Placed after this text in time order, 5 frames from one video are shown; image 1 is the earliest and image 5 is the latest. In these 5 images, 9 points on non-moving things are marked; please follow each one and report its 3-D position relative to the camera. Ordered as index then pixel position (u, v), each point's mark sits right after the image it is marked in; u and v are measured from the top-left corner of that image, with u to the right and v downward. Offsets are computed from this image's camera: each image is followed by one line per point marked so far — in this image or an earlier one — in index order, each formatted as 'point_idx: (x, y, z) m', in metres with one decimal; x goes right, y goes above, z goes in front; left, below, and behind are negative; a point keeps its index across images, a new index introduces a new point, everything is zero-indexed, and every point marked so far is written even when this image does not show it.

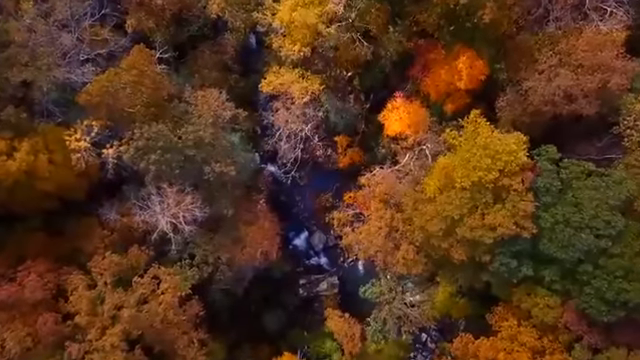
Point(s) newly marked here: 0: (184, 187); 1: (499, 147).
0: (-3.9, -0.2, +18.1) m
1: (+4.9, +0.9, +17.5) m
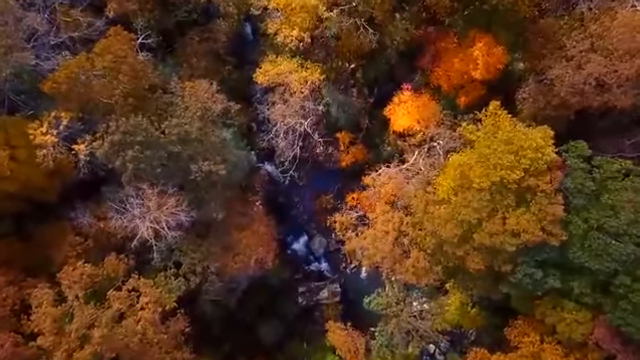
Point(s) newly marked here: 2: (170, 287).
0: (-3.9, -0.2, +16.2) m
1: (+4.9, +0.9, +15.5) m
2: (-4.0, -2.8, +16.8) m
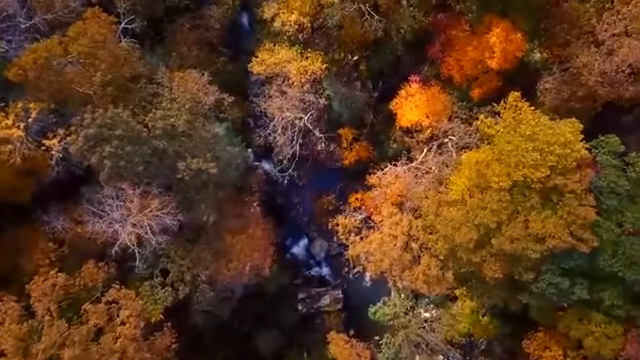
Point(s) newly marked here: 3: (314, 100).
0: (-3.9, -0.2, +14.6) m
1: (+5.0, +0.9, +13.9) m
2: (-3.9, -2.8, +15.3) m
3: (-0.2, +2.2, +17.4) m
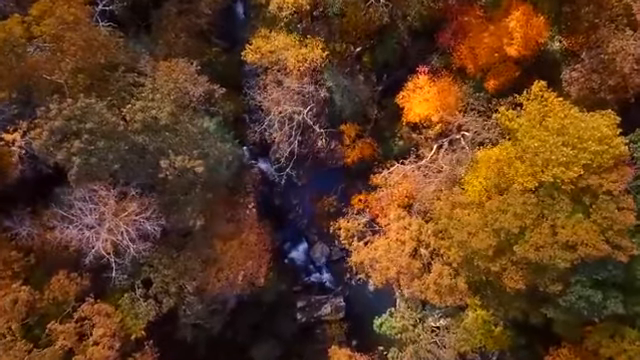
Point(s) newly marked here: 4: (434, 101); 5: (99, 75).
0: (-3.9, -0.2, +12.9) m
1: (+5.0, +1.0, +12.2) m
2: (-3.9, -2.8, +13.6) m
3: (-0.2, +2.2, +15.8) m
4: (+2.9, +2.0, +15.9) m
5: (-4.3, +2.1, +12.5) m
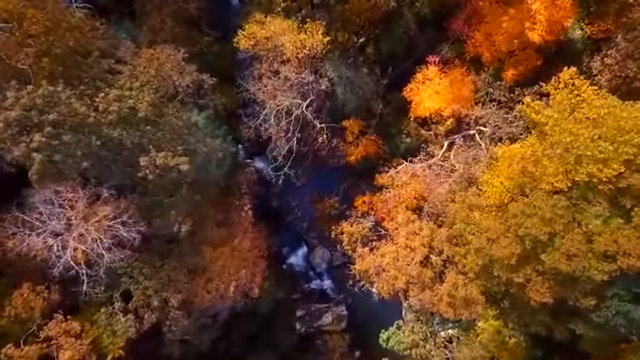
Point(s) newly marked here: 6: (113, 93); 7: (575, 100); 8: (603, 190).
0: (-3.8, -0.2, +11.4) m
1: (+5.0, +1.0, +10.7) m
2: (-3.9, -2.8, +12.1) m
3: (-0.1, +2.2, +14.3) m
4: (+2.9, +2.0, +14.3) m
5: (-4.3, +2.1, +11.0) m
6: (-3.5, +1.5, +10.9) m
7: (+4.6, +1.4, +11.5) m
8: (+4.7, -0.2, +10.7) m
